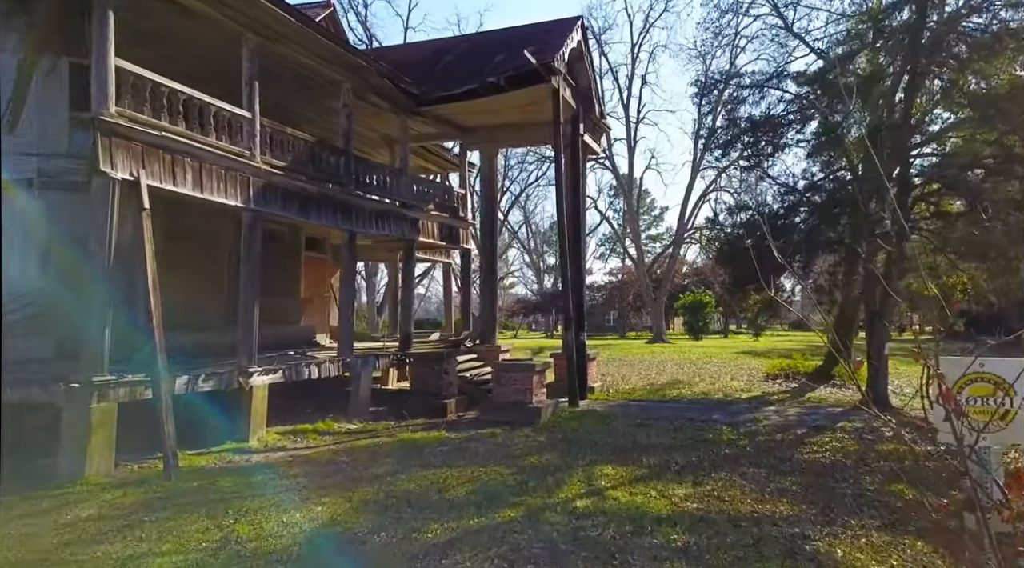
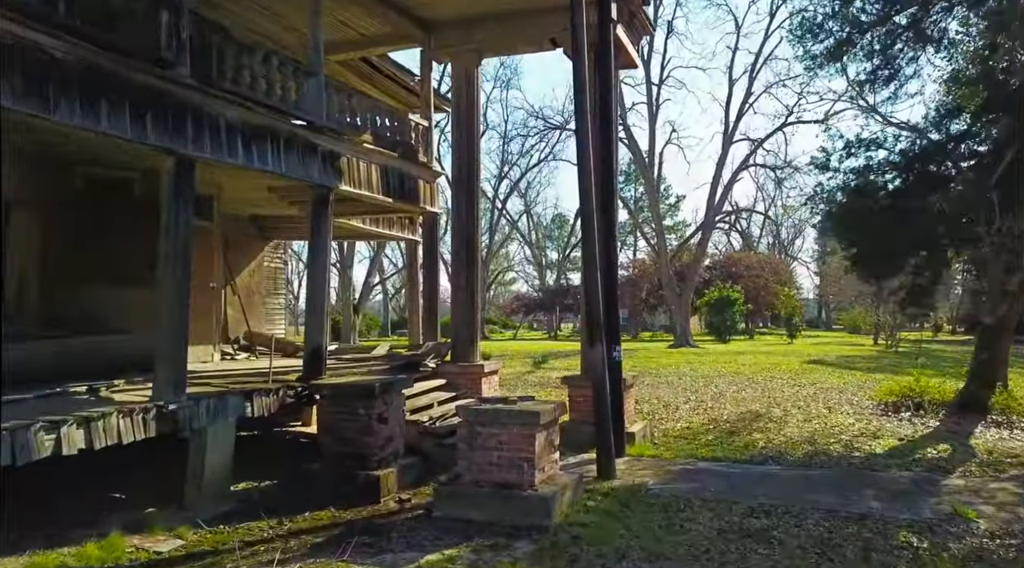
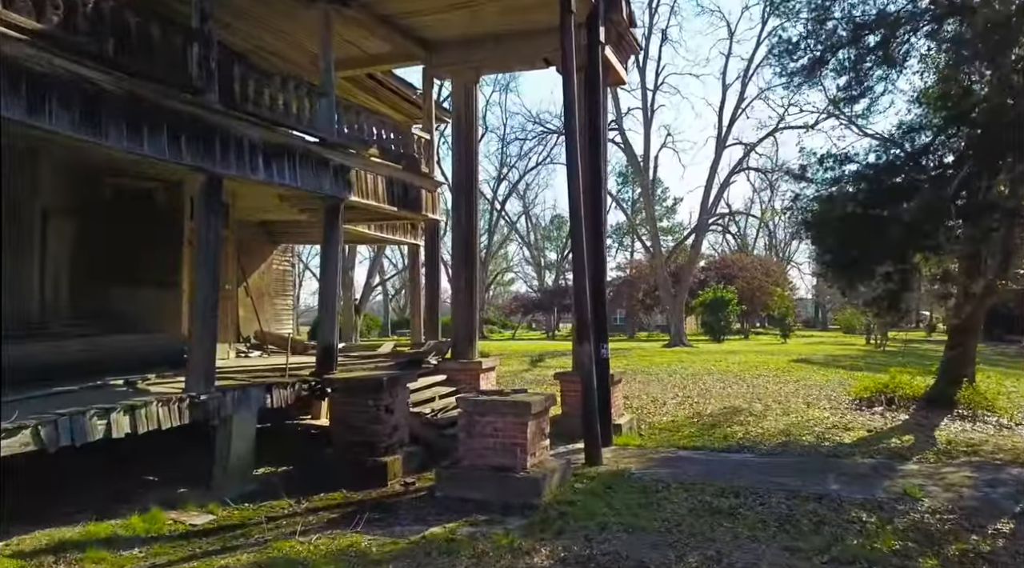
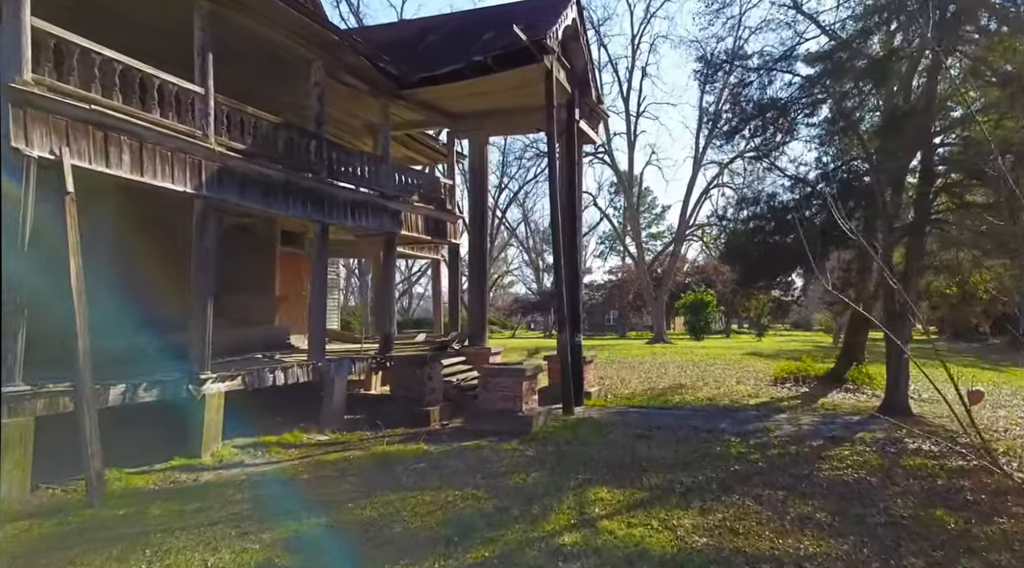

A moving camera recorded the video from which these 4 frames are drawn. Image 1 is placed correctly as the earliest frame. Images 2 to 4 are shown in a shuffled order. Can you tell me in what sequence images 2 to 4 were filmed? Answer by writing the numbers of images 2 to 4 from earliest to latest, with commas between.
4, 3, 2
